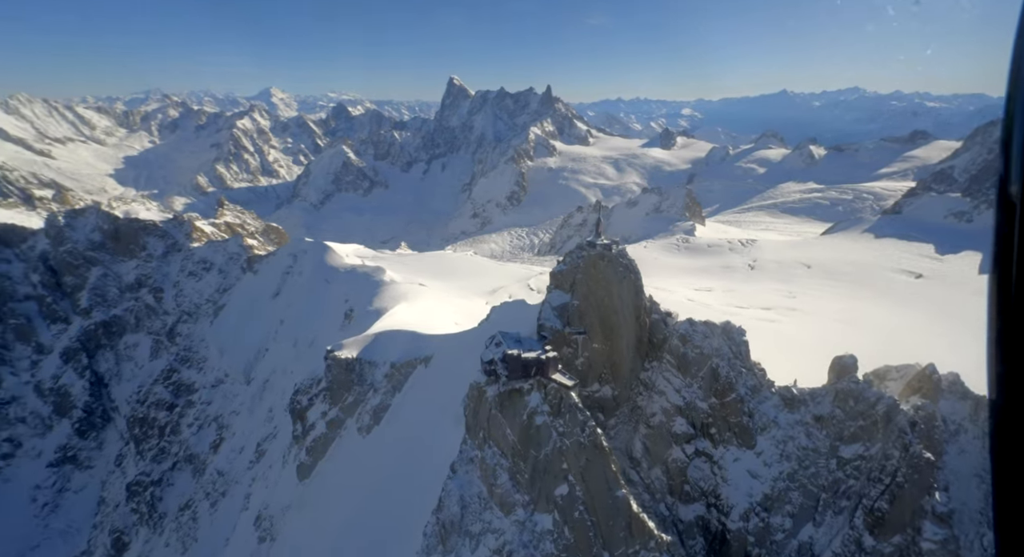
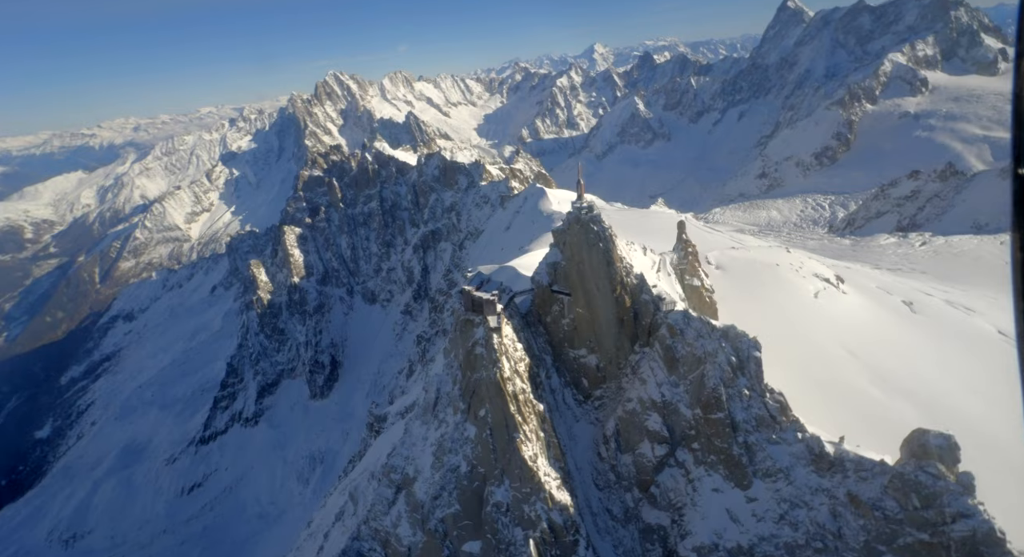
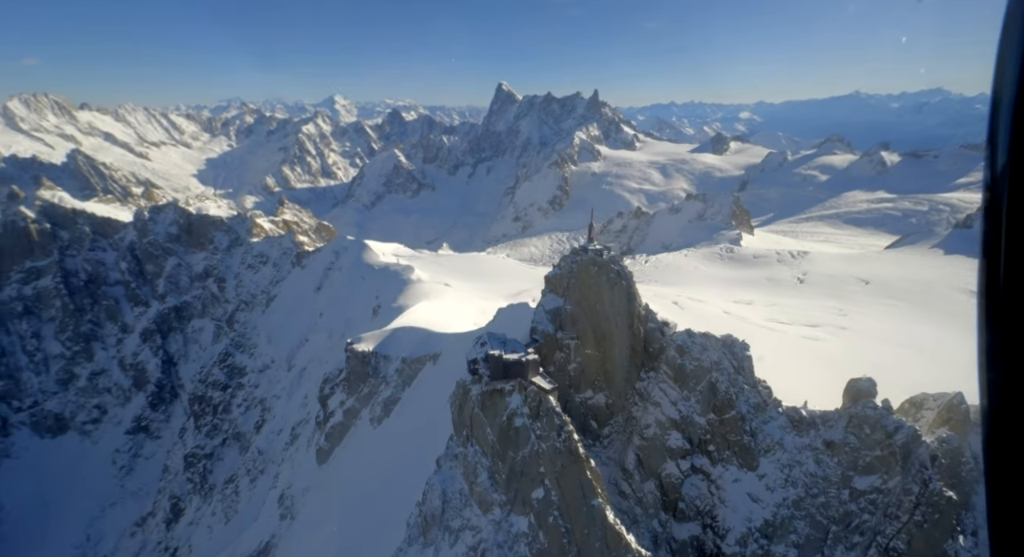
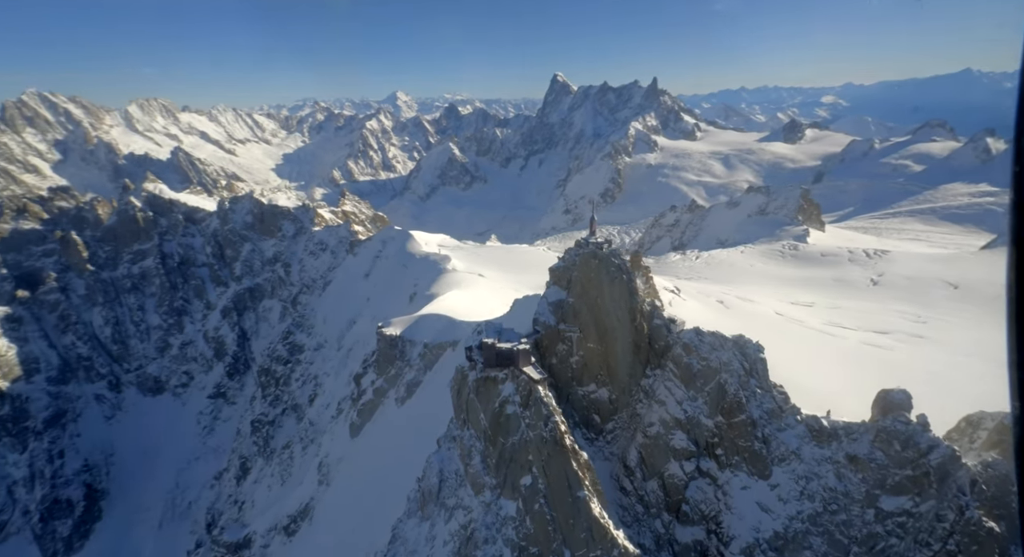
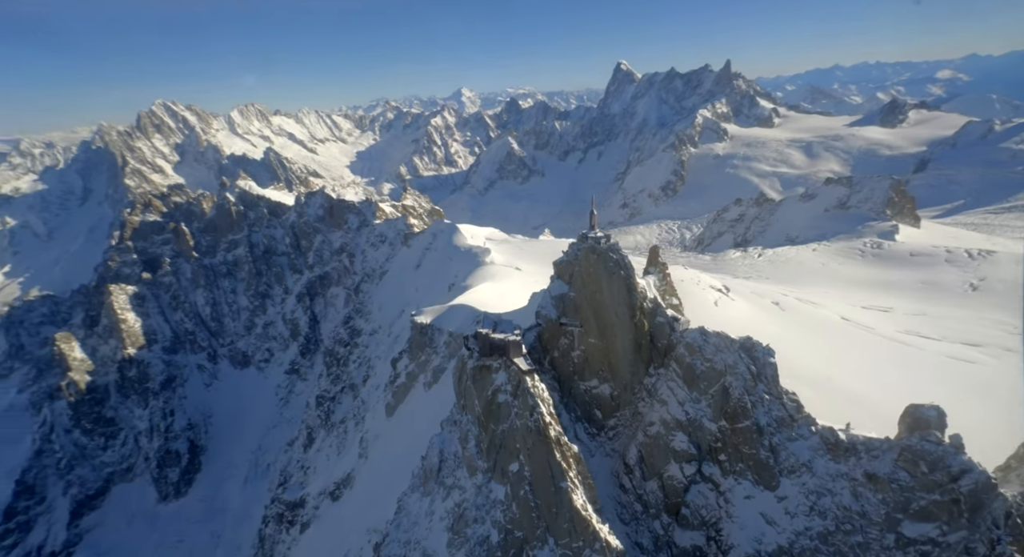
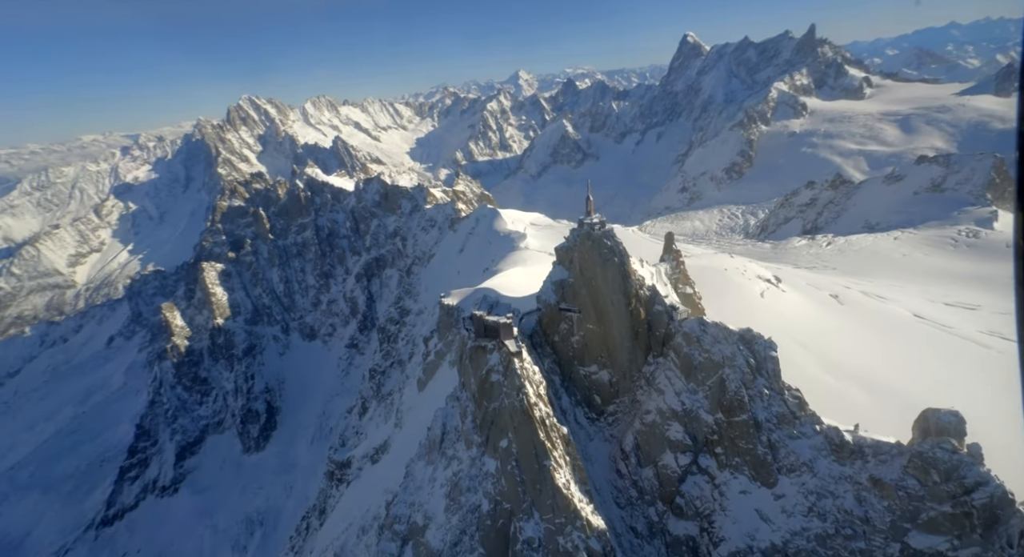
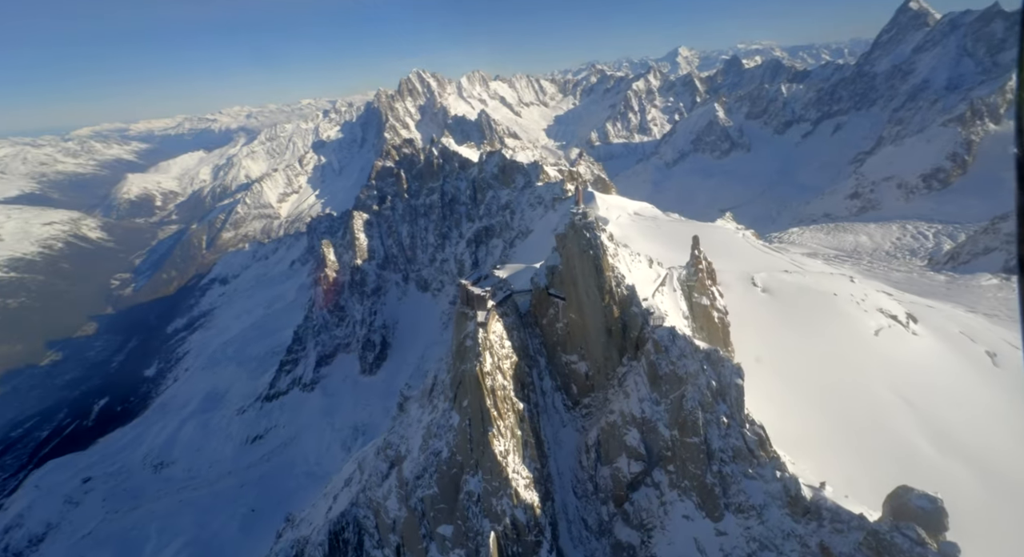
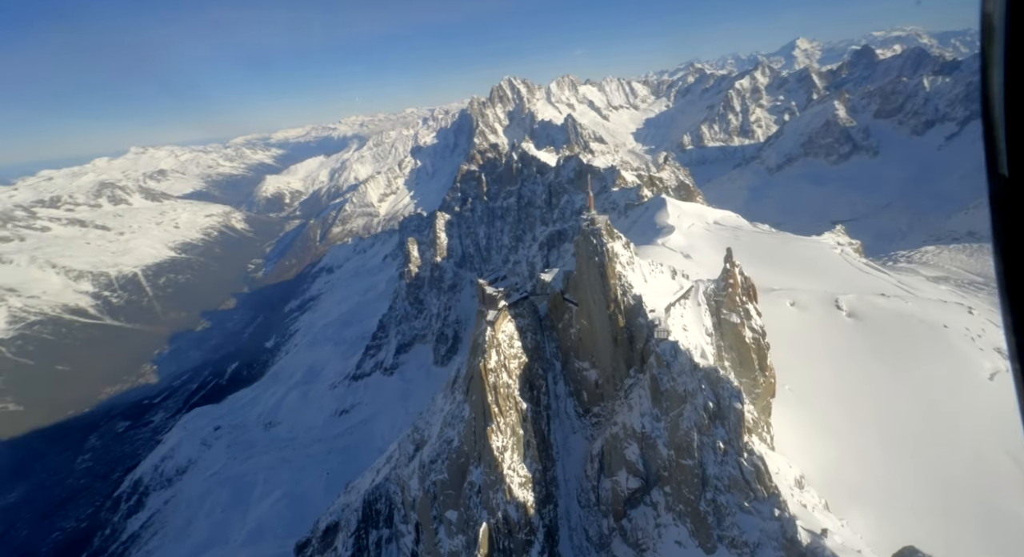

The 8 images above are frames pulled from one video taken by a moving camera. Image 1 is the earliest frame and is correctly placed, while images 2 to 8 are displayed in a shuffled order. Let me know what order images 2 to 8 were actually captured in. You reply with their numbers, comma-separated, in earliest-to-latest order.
3, 4, 5, 6, 2, 7, 8
